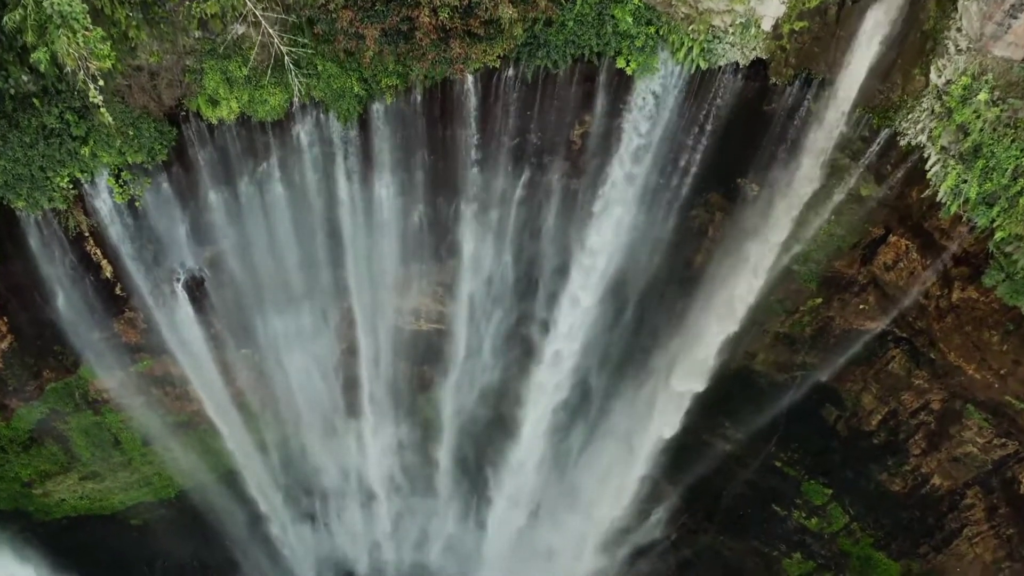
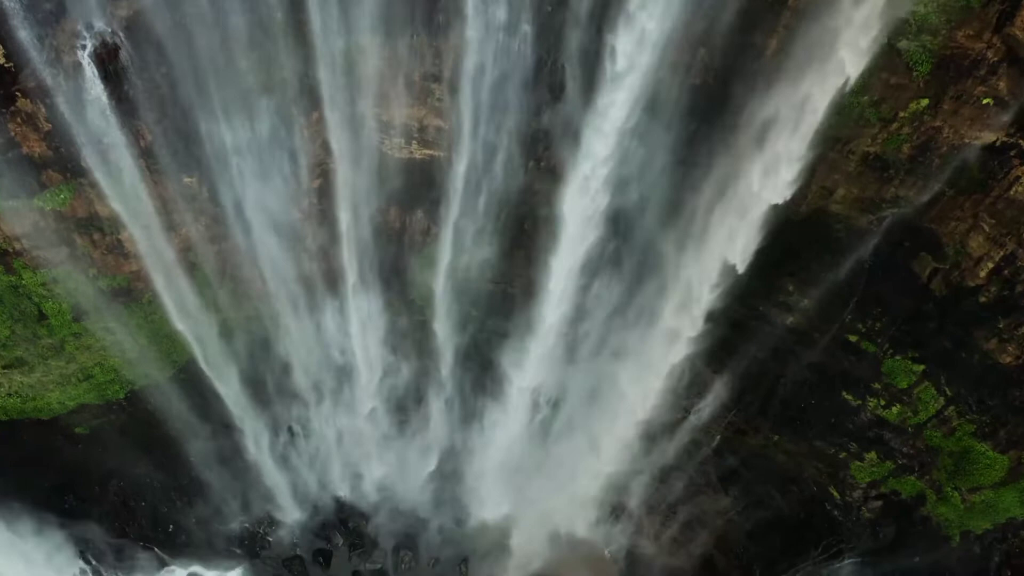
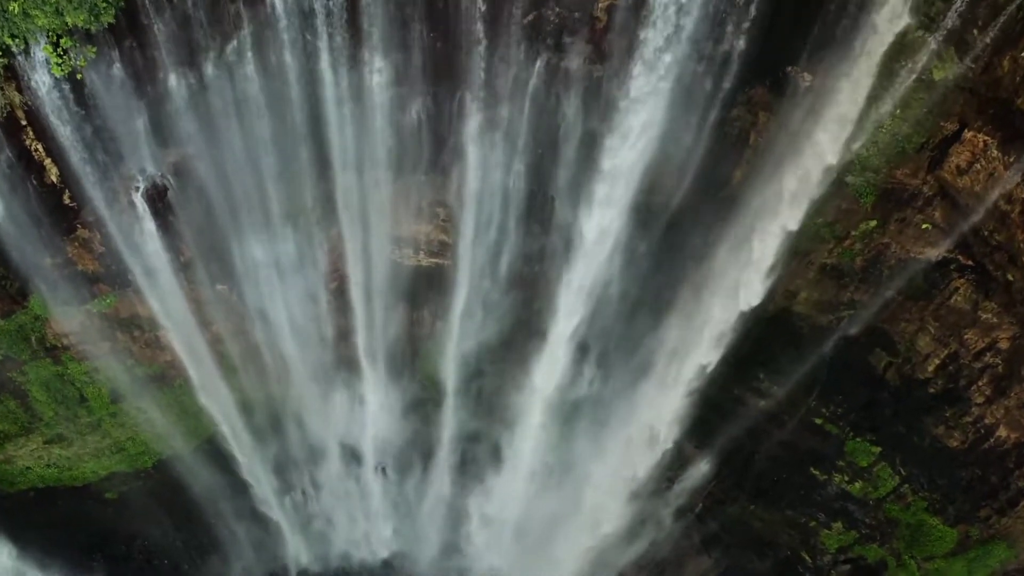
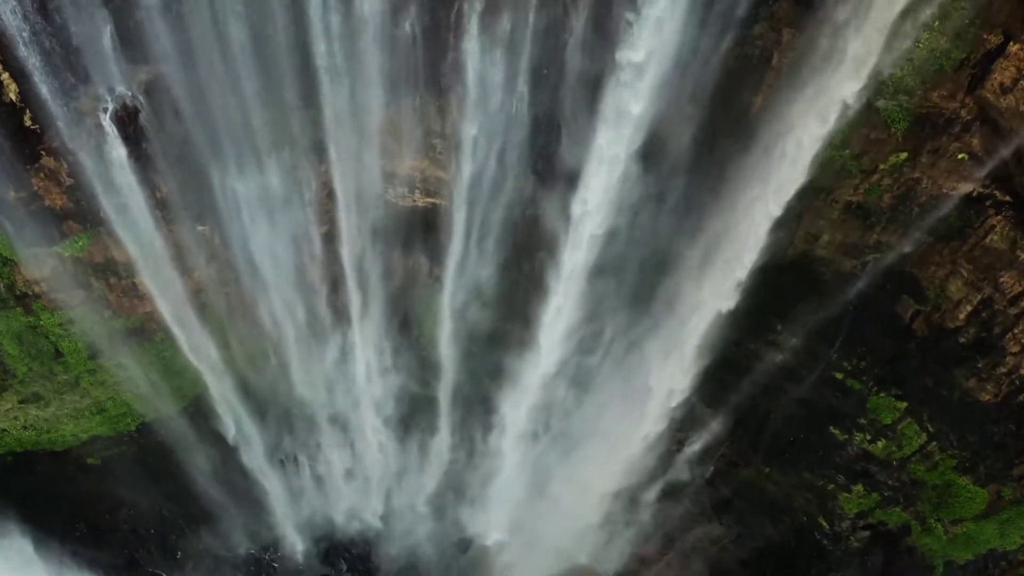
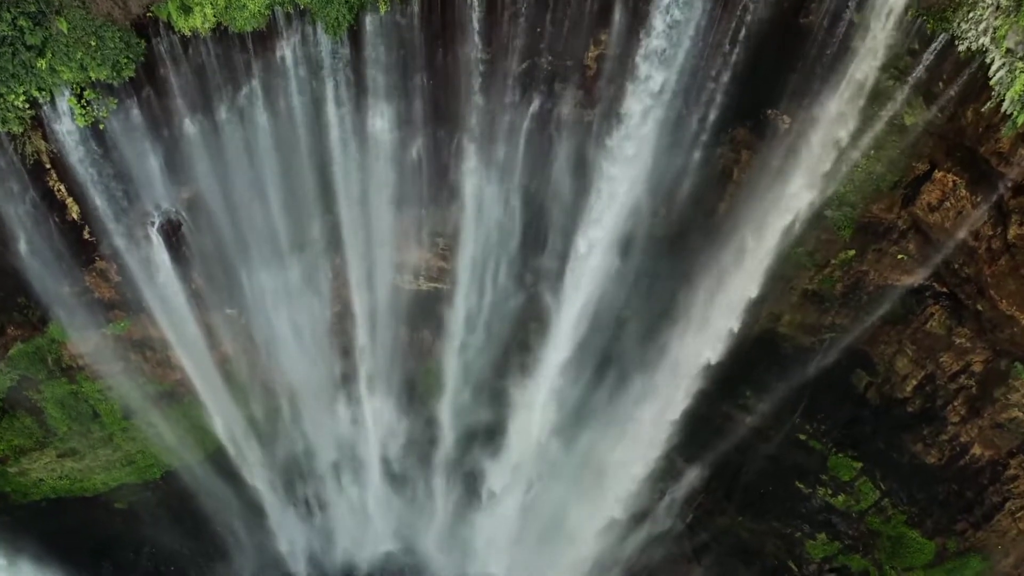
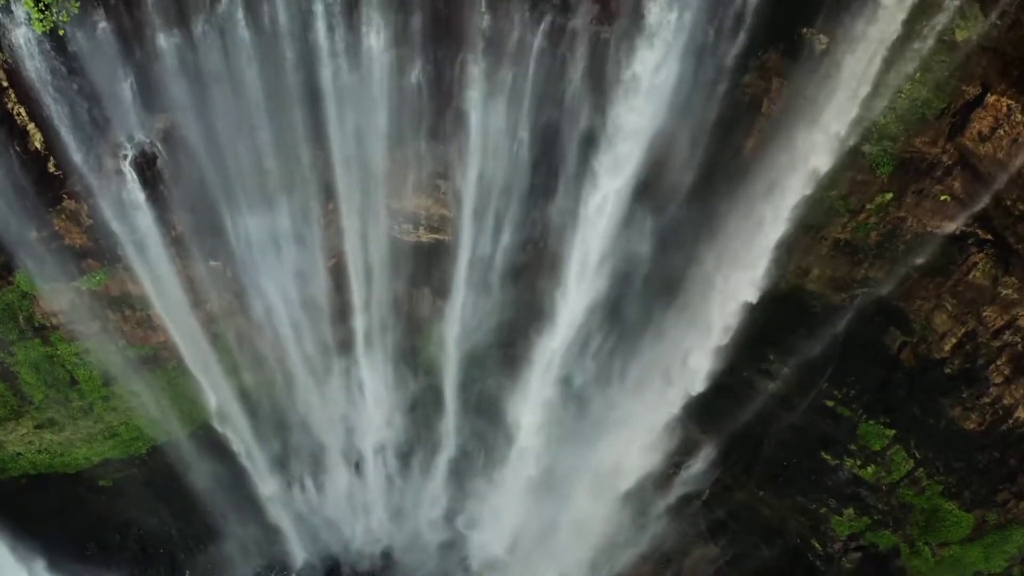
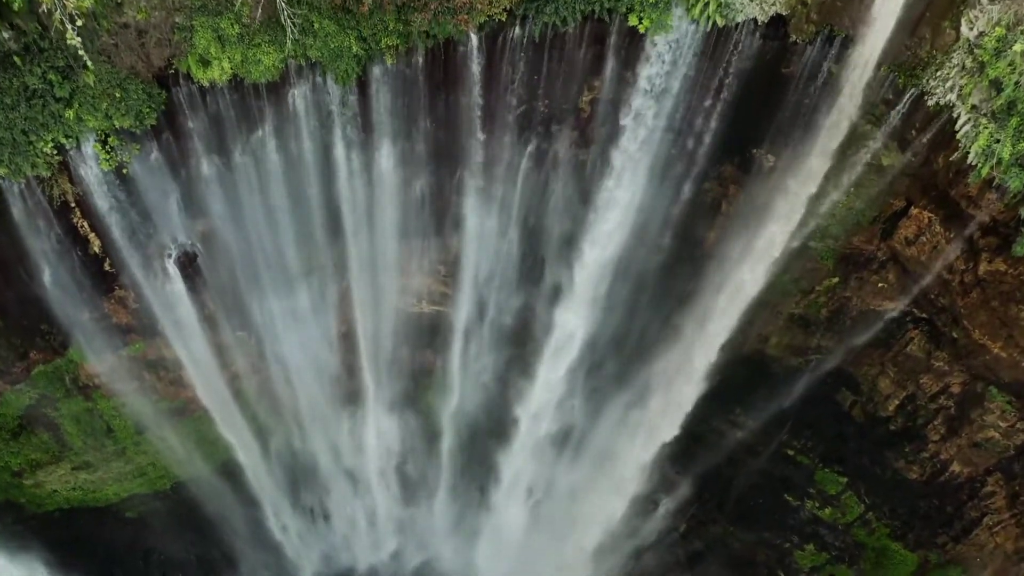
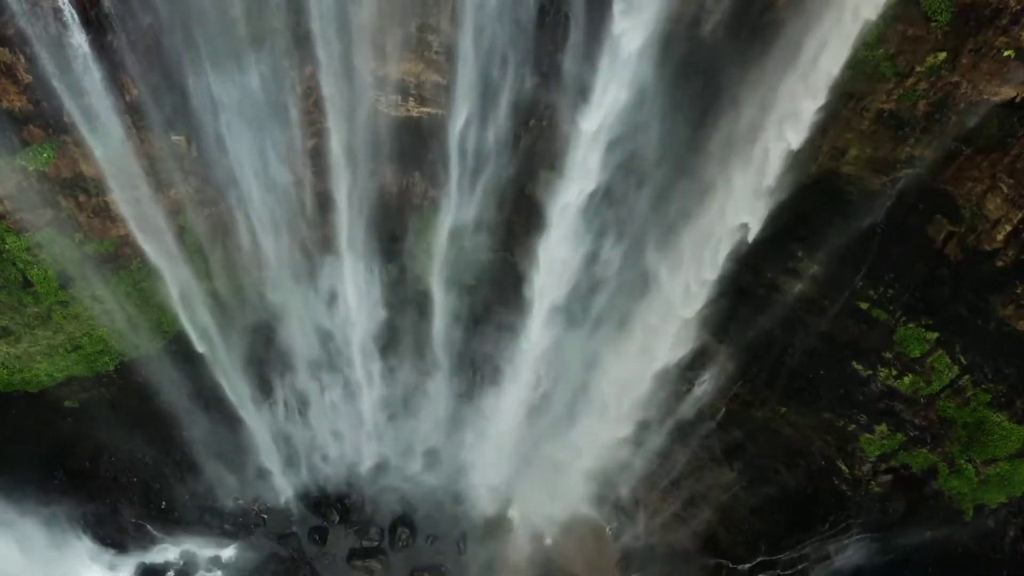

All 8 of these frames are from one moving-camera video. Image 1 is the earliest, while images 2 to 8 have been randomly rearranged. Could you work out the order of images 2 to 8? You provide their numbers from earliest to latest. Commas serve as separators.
7, 5, 3, 6, 4, 2, 8
